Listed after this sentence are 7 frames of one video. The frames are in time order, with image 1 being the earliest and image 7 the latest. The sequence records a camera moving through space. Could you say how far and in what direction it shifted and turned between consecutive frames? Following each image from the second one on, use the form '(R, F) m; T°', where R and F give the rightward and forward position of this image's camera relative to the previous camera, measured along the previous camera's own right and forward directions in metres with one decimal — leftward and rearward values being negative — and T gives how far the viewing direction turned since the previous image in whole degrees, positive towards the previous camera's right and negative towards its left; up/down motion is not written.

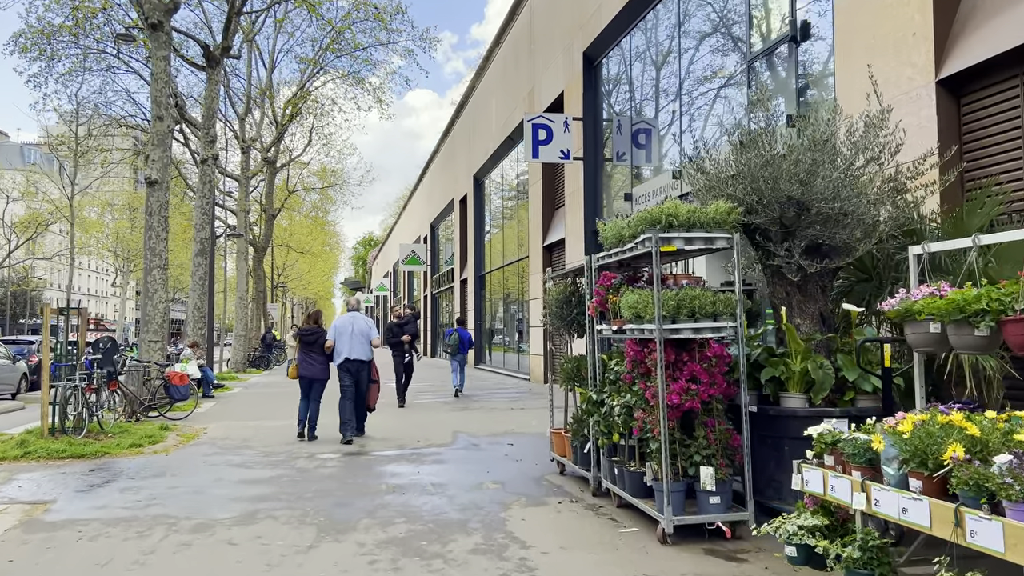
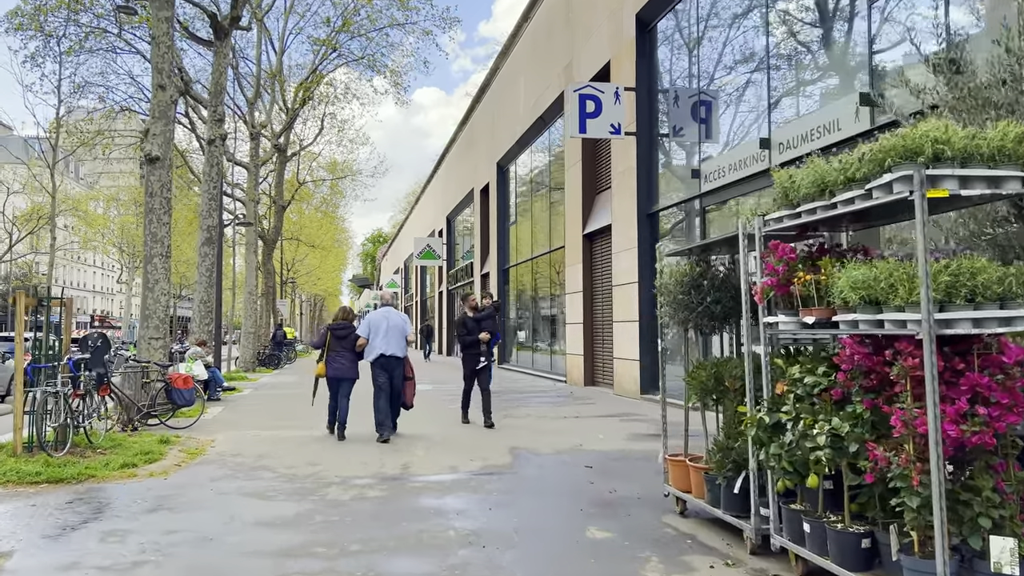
(-0.6, +1.5) m; 0°
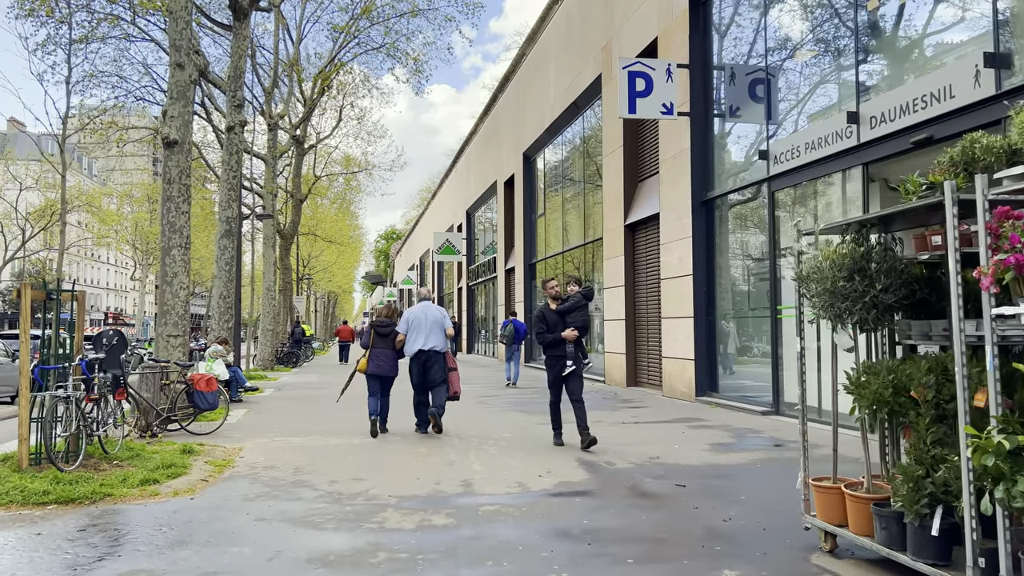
(-0.5, +0.9) m; -1°
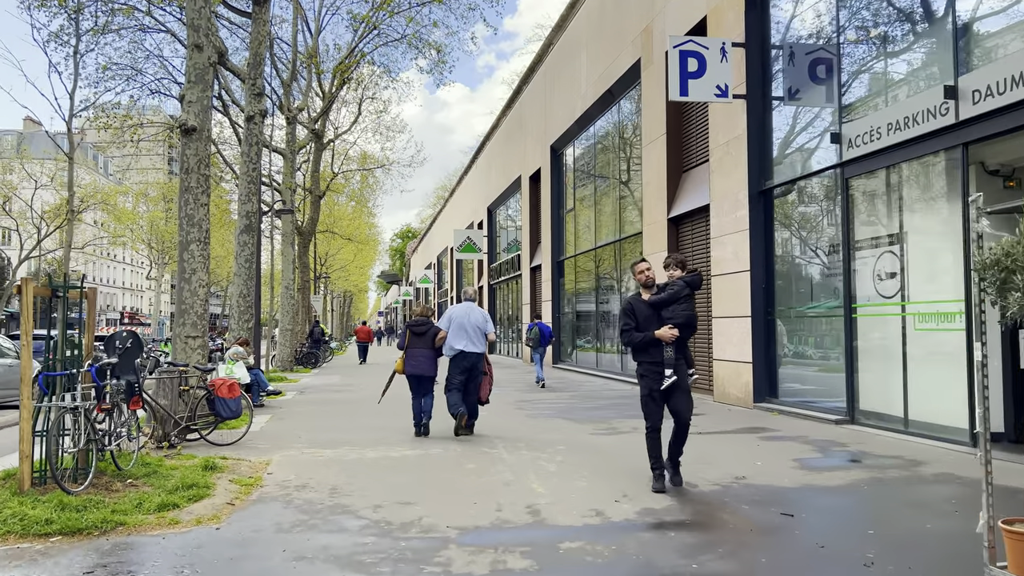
(-0.4, +0.8) m; -1°
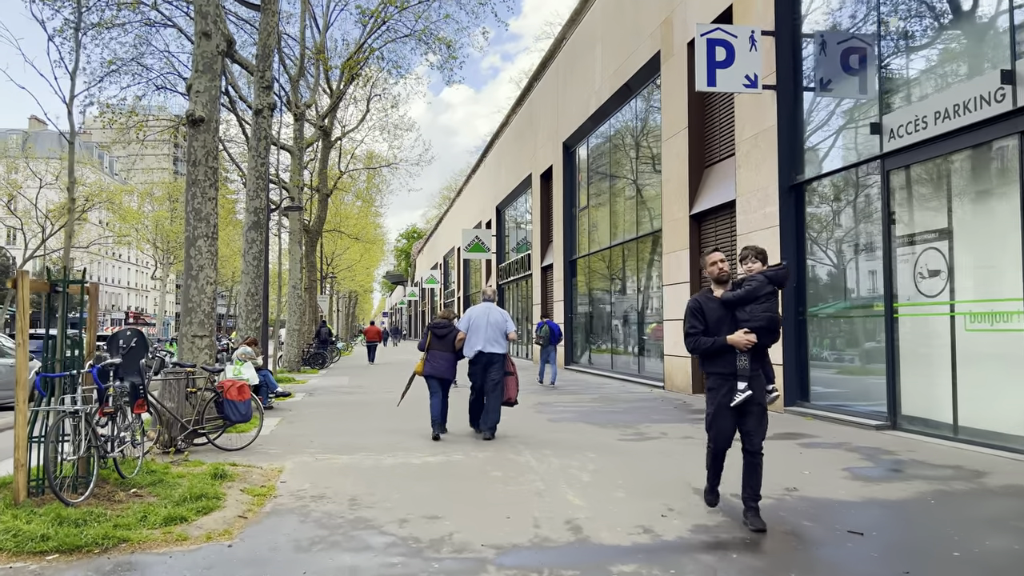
(-0.2, +0.4) m; 0°
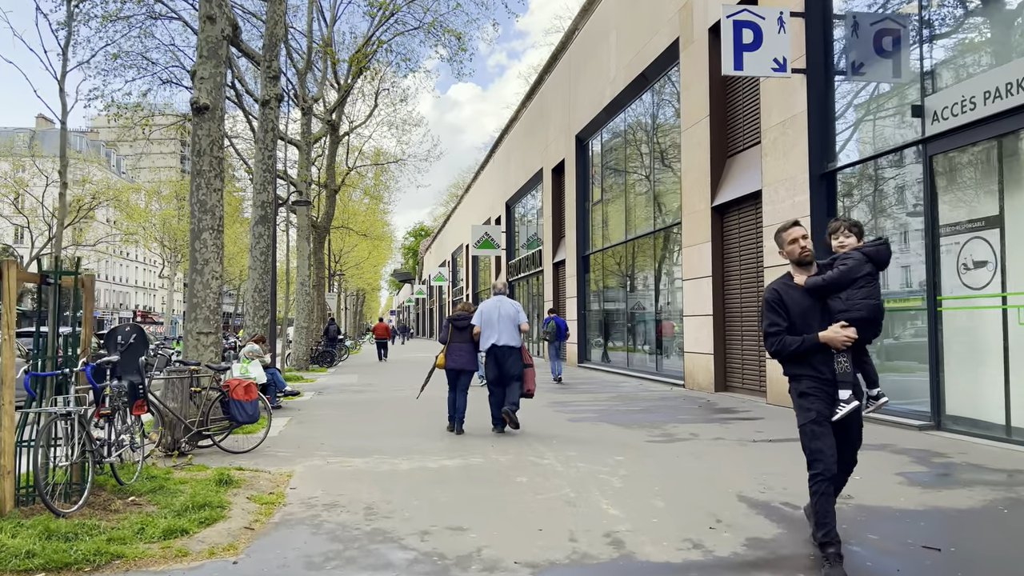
(-0.1, +0.4) m; -1°
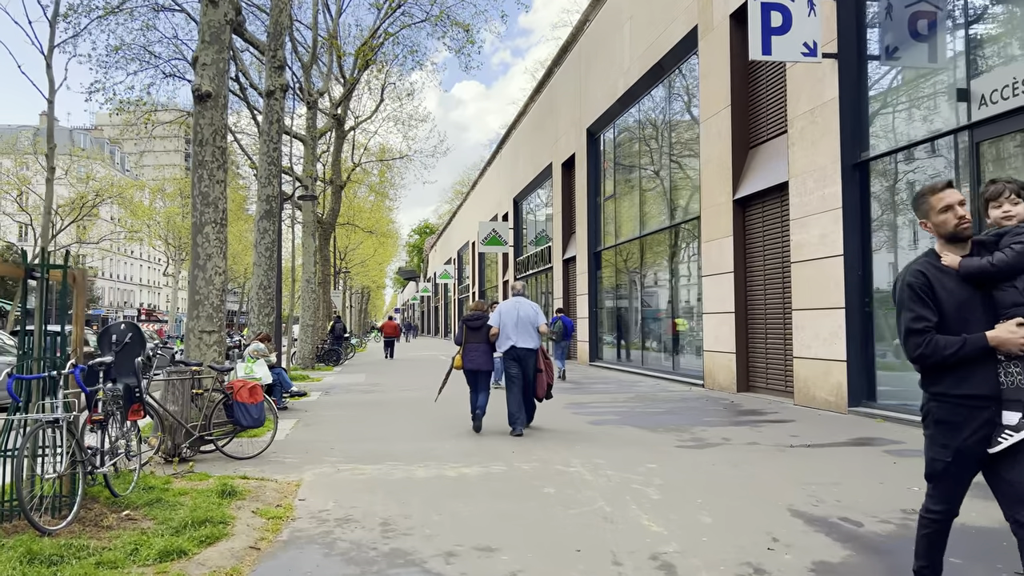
(-0.2, +0.4) m; 0°
